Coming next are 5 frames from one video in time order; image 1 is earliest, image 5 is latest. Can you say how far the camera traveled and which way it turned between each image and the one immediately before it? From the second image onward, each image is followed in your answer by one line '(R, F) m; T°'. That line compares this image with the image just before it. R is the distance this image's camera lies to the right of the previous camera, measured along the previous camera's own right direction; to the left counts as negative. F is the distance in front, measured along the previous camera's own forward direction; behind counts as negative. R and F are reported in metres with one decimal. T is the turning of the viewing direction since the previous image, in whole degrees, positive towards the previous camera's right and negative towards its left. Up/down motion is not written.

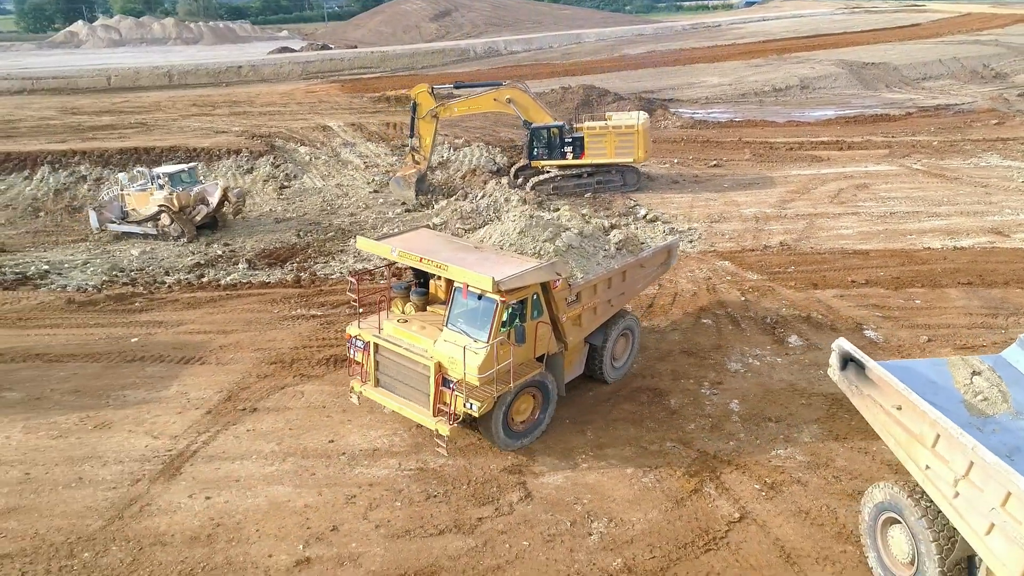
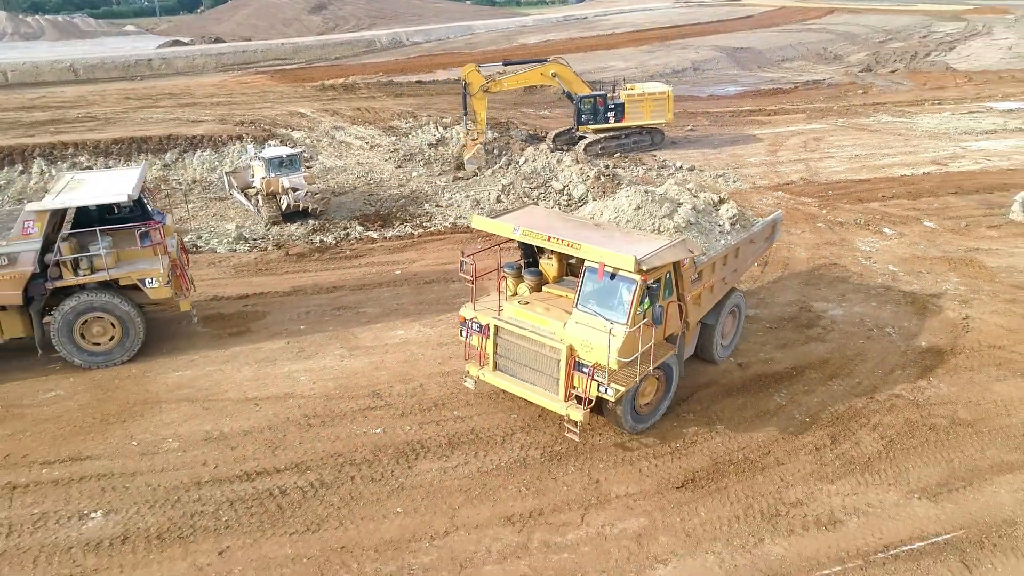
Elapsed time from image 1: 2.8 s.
(-6.4, -1.9) m; +13°
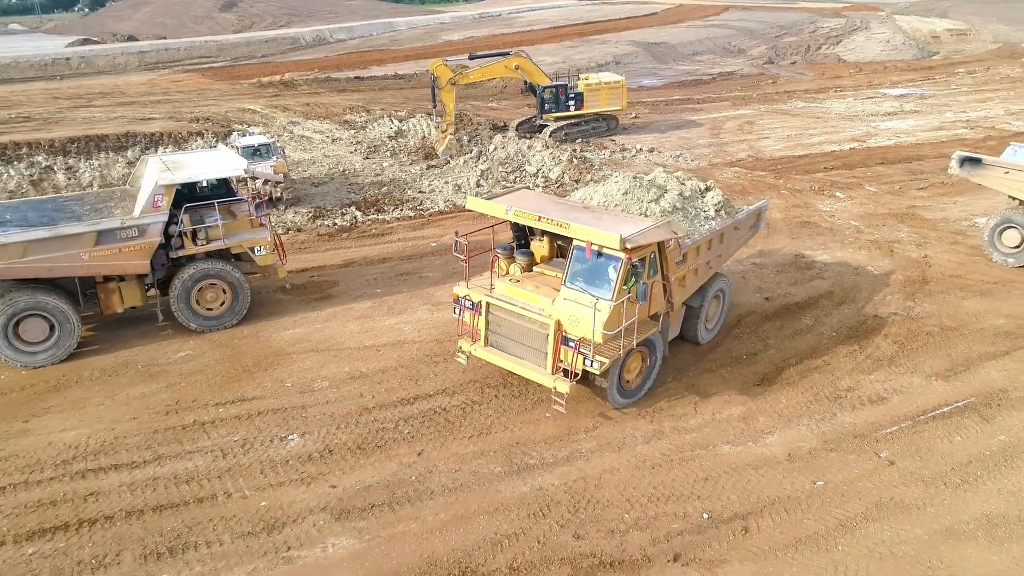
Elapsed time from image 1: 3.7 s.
(-2.3, -1.2) m; +7°
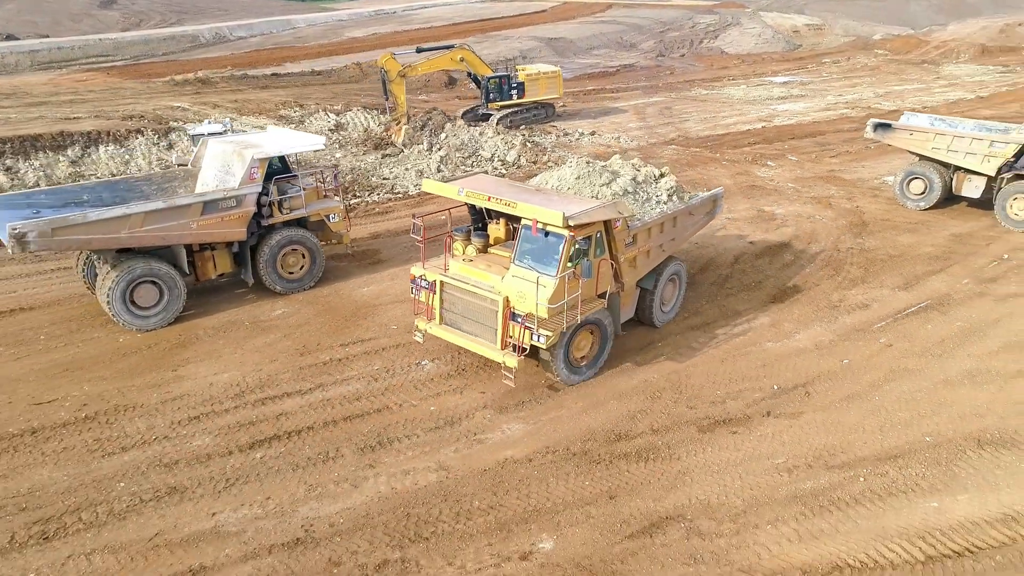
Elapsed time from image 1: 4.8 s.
(-2.4, -1.3) m; +9°
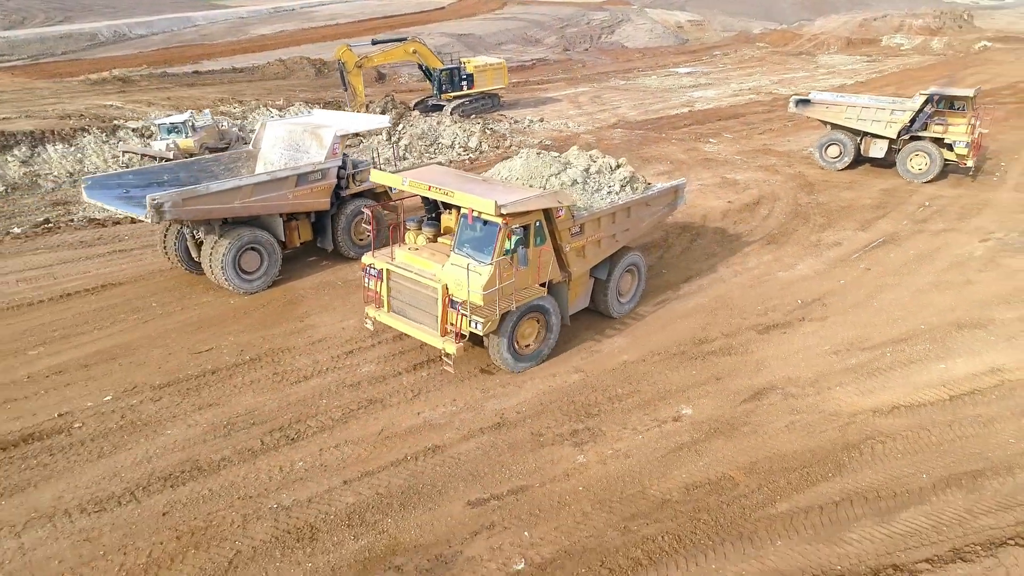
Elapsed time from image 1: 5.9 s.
(-2.6, -1.4) m; +9°
